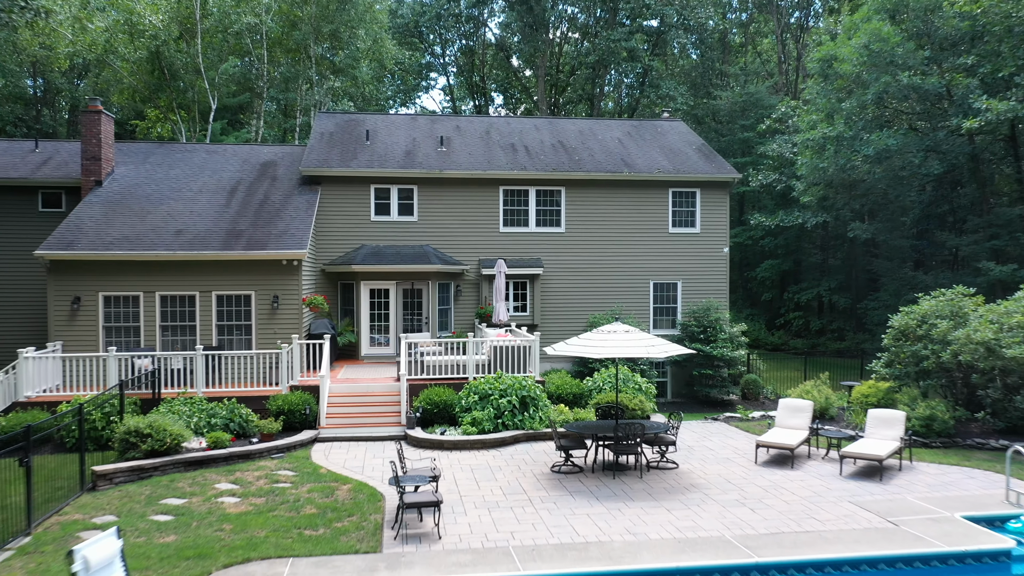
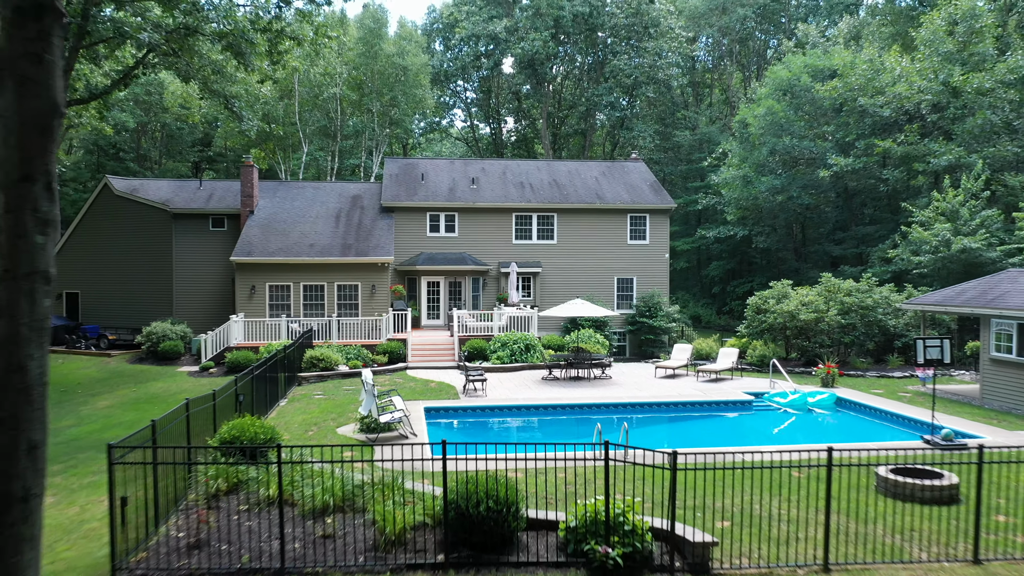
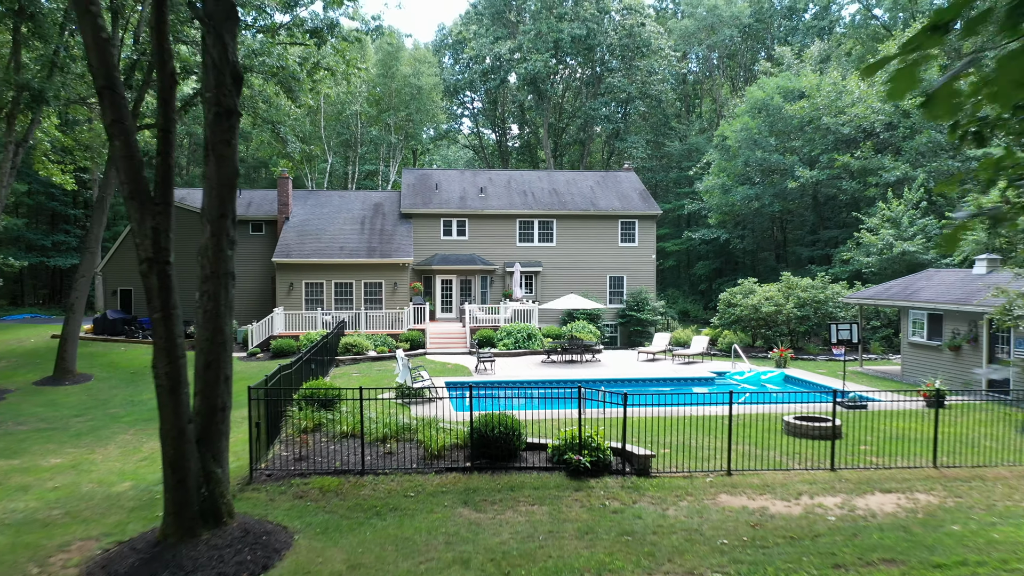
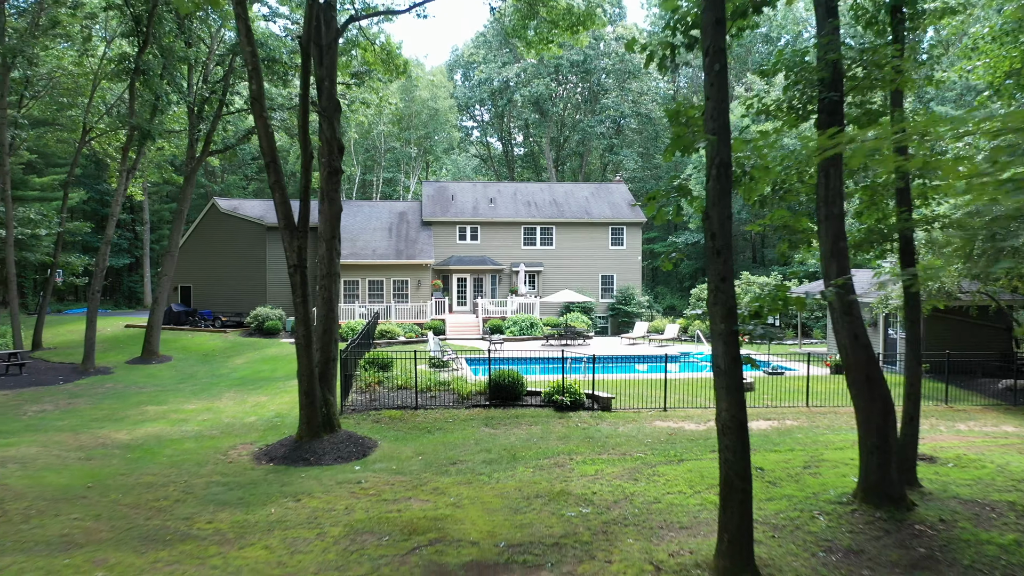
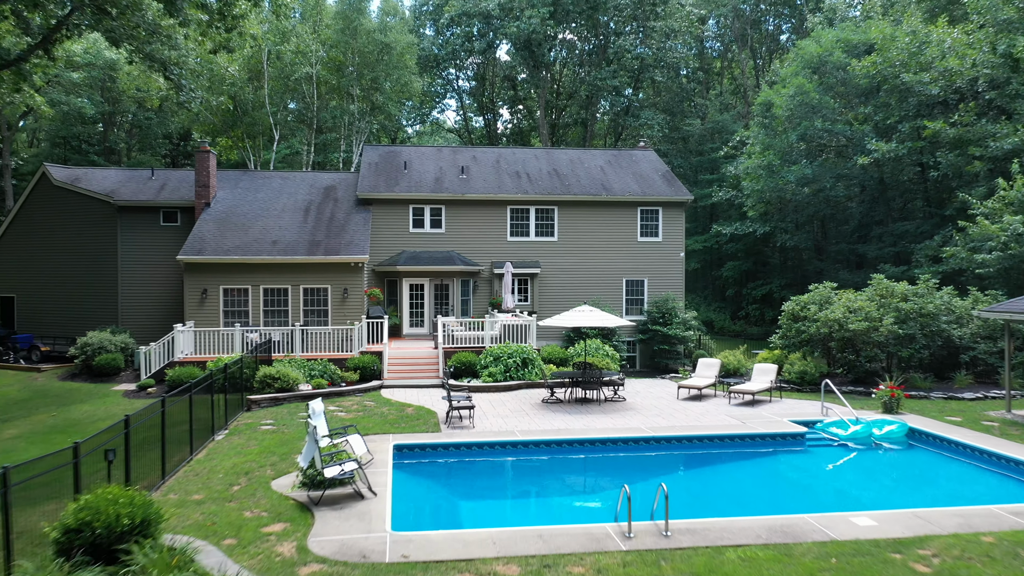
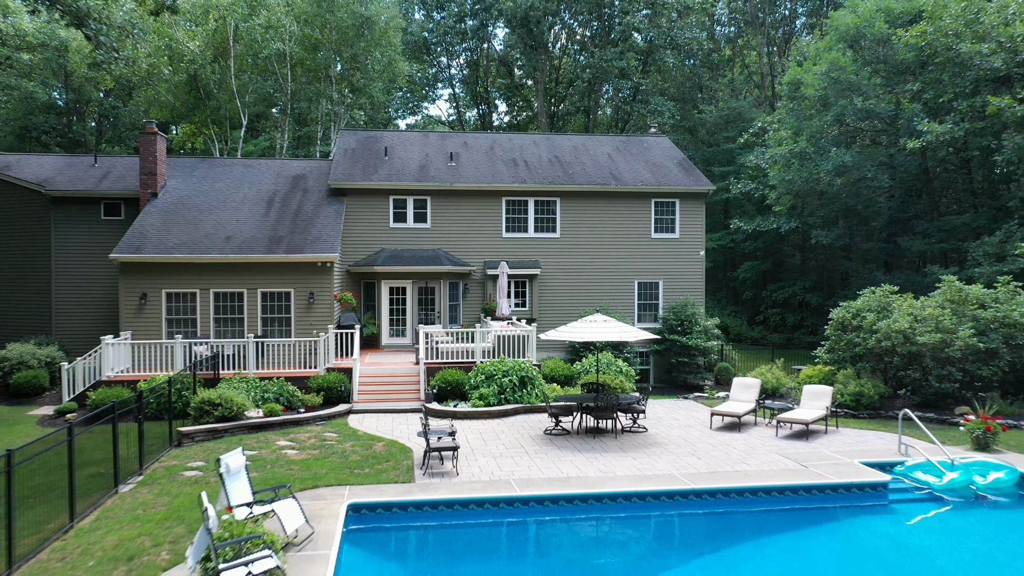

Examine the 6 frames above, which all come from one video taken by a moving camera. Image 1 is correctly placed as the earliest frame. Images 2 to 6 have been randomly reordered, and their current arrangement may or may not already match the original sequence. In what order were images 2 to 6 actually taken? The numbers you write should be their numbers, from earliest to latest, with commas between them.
6, 5, 2, 3, 4
